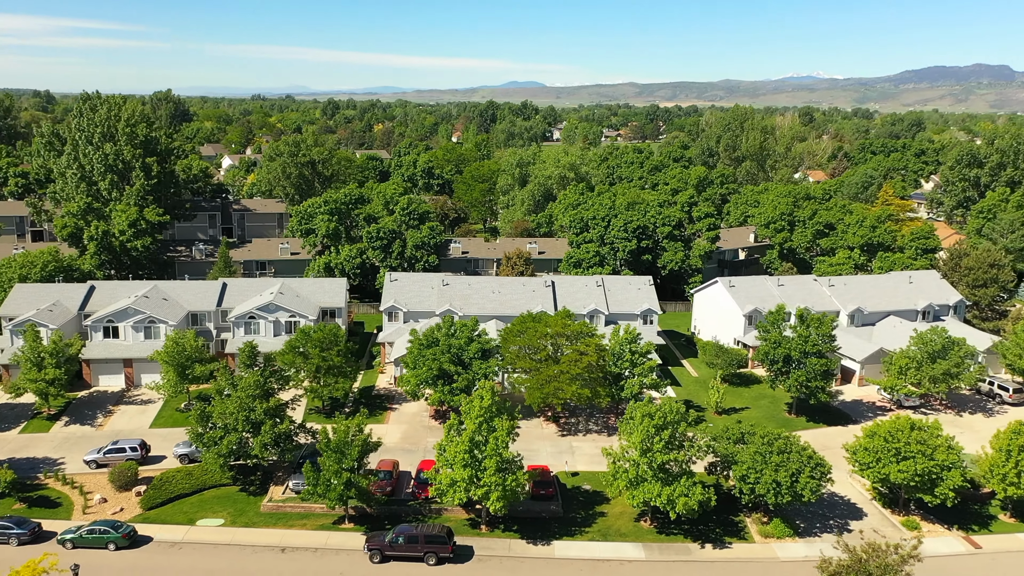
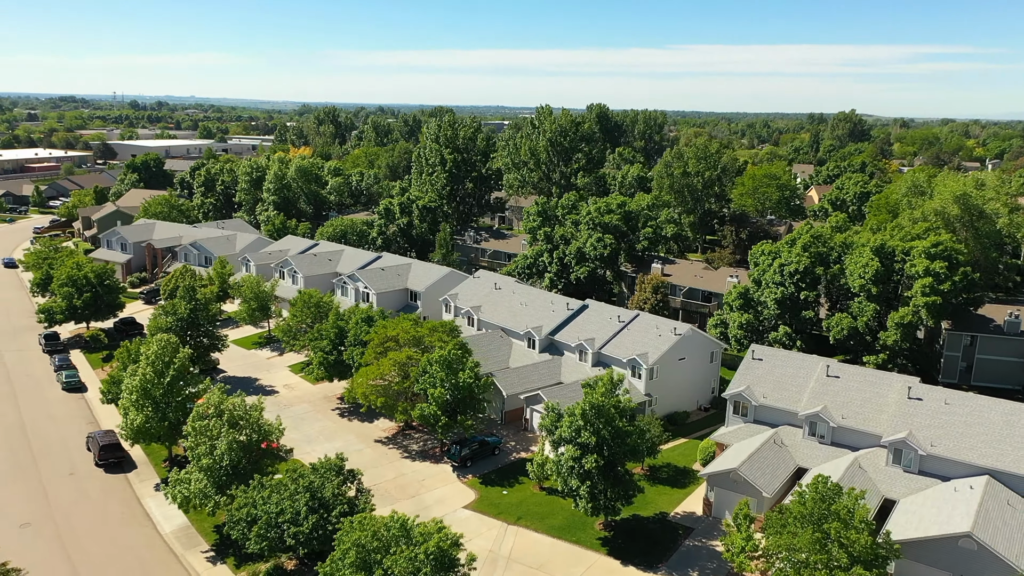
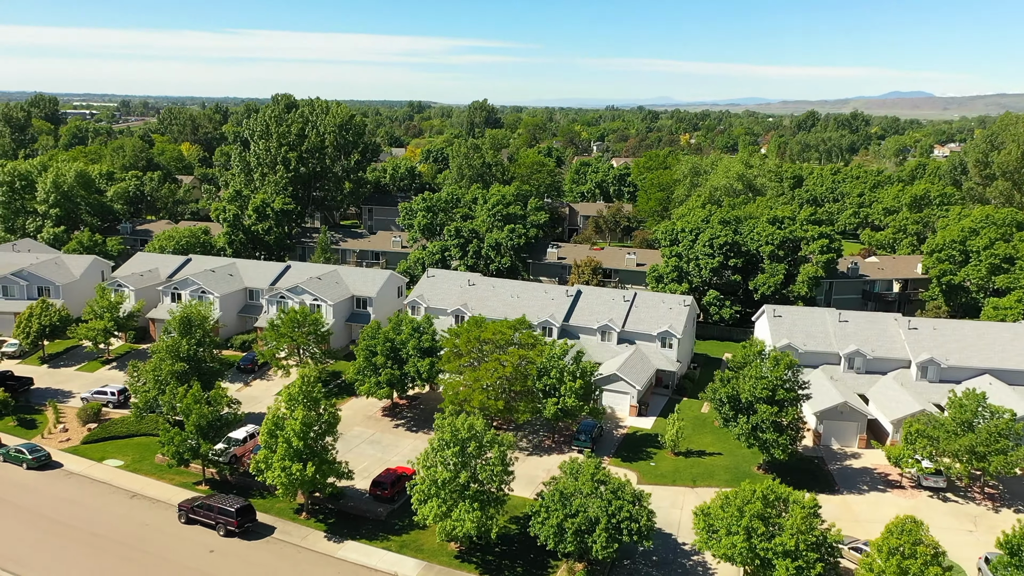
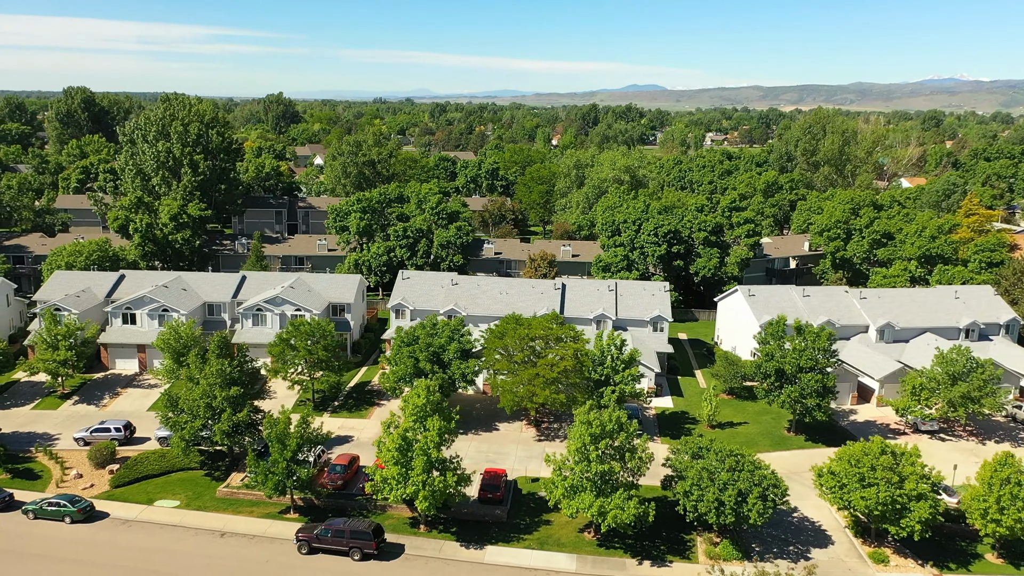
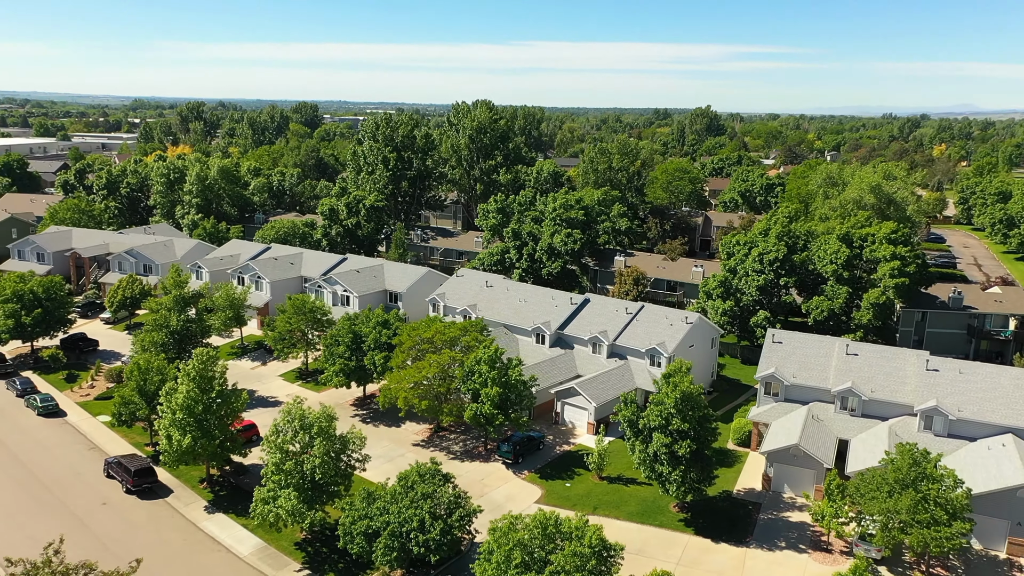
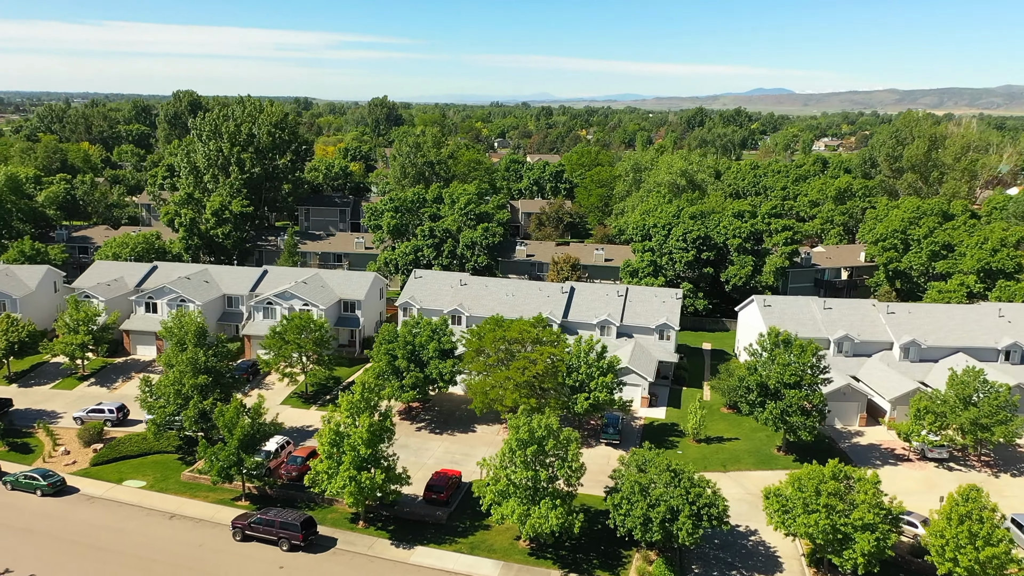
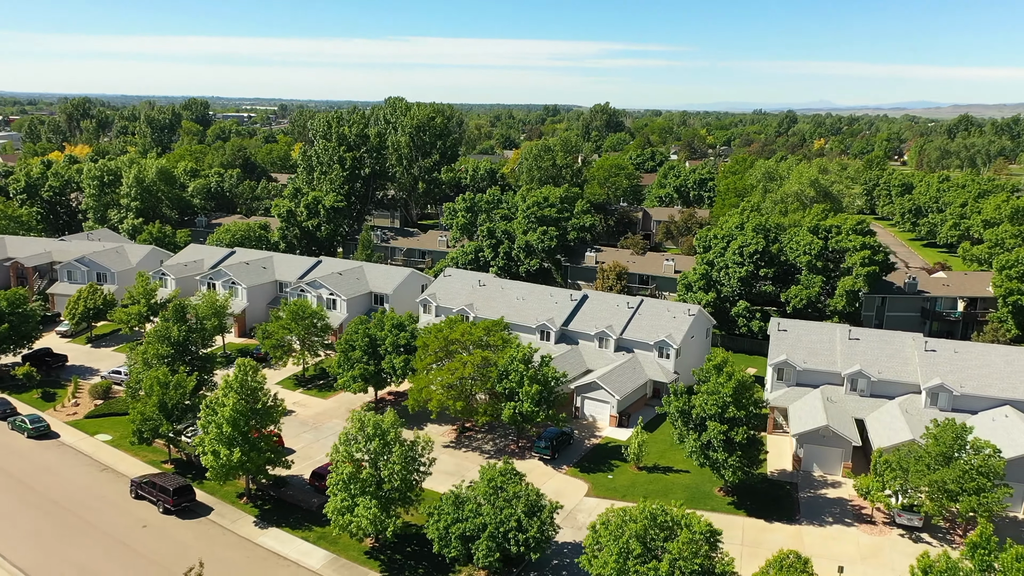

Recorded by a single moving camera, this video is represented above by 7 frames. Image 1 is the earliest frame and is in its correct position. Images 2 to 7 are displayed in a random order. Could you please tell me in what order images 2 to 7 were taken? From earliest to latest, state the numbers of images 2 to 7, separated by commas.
4, 6, 3, 7, 5, 2
